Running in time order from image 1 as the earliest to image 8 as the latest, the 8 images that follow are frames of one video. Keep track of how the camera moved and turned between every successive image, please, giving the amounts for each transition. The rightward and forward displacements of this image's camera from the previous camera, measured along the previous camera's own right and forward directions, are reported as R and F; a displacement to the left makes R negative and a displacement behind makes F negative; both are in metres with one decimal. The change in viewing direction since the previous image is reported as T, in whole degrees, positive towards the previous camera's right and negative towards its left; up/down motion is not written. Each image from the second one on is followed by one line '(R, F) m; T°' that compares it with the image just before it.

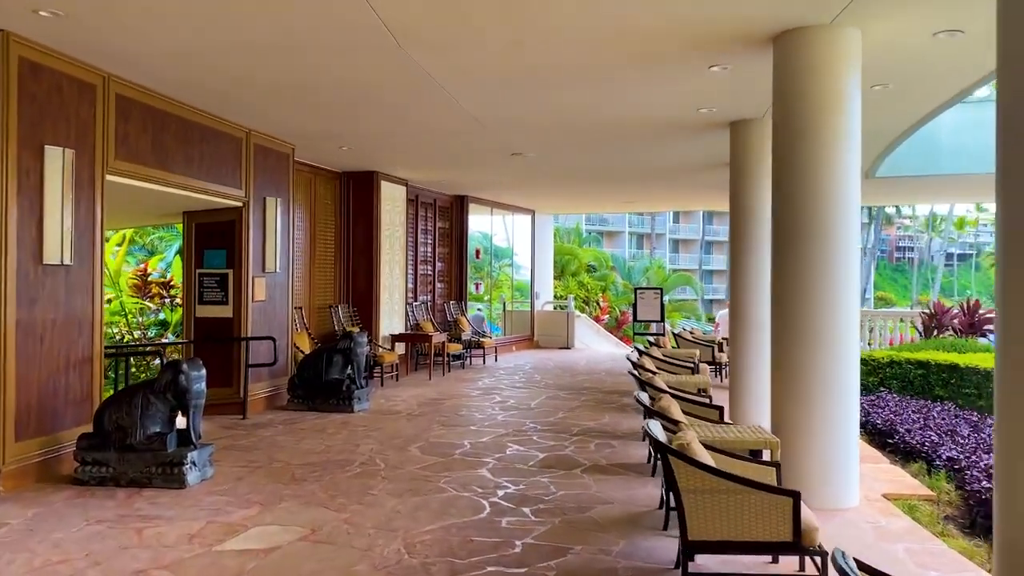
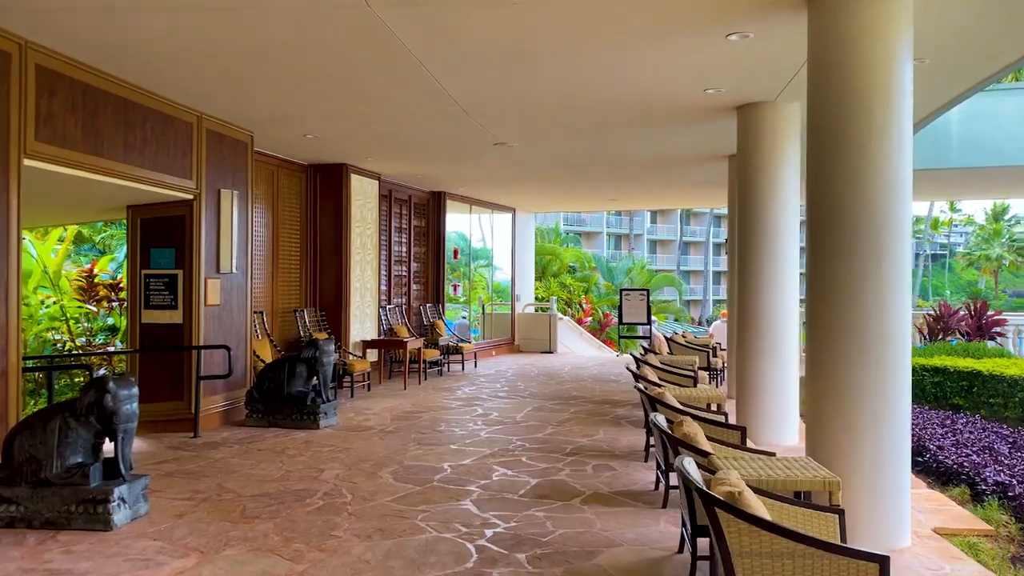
(-0.1, +0.7) m; +2°
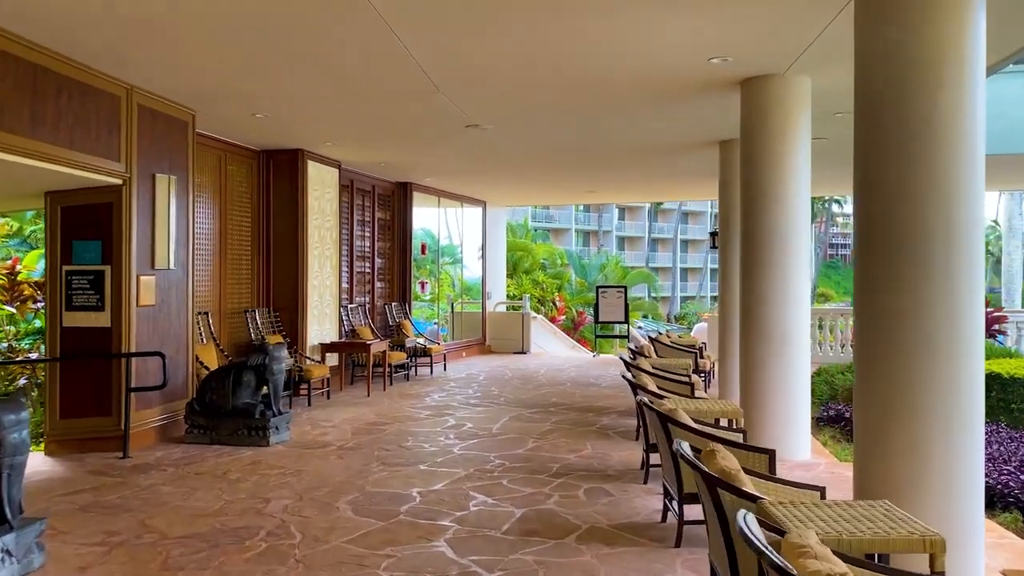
(-0.1, +0.8) m; +2°
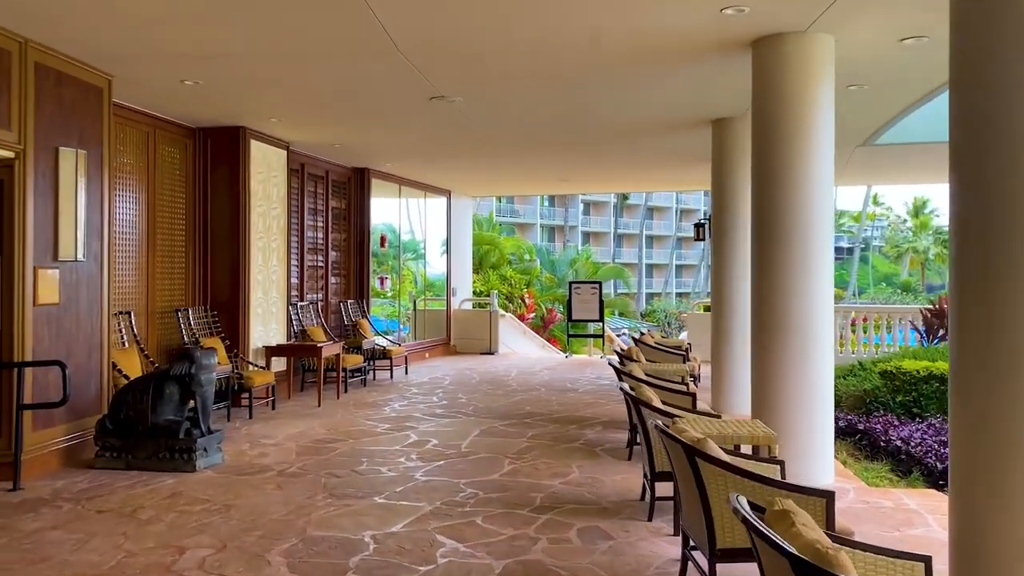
(-0.1, +0.9) m; +2°
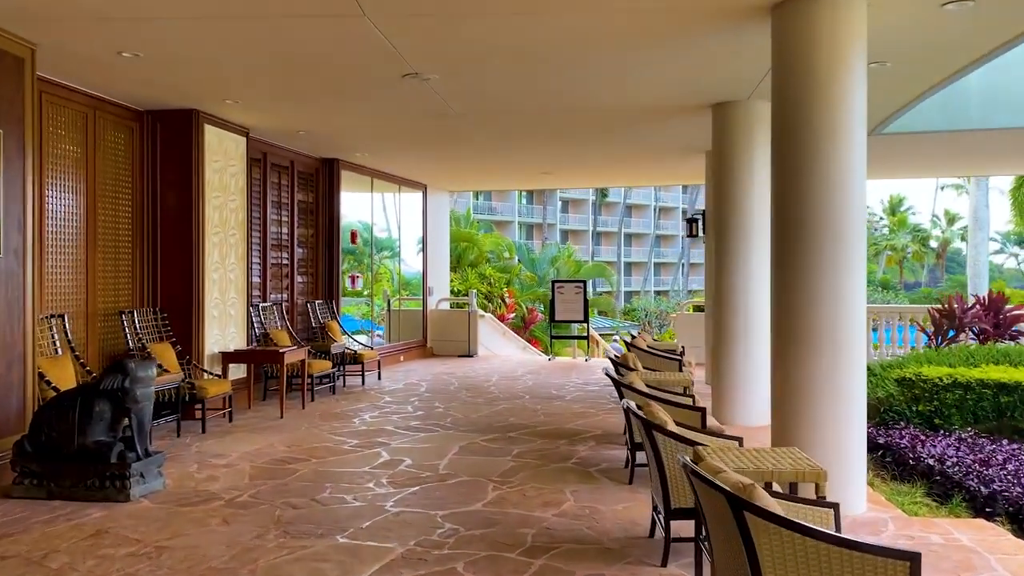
(0.0, +0.7) m; +2°
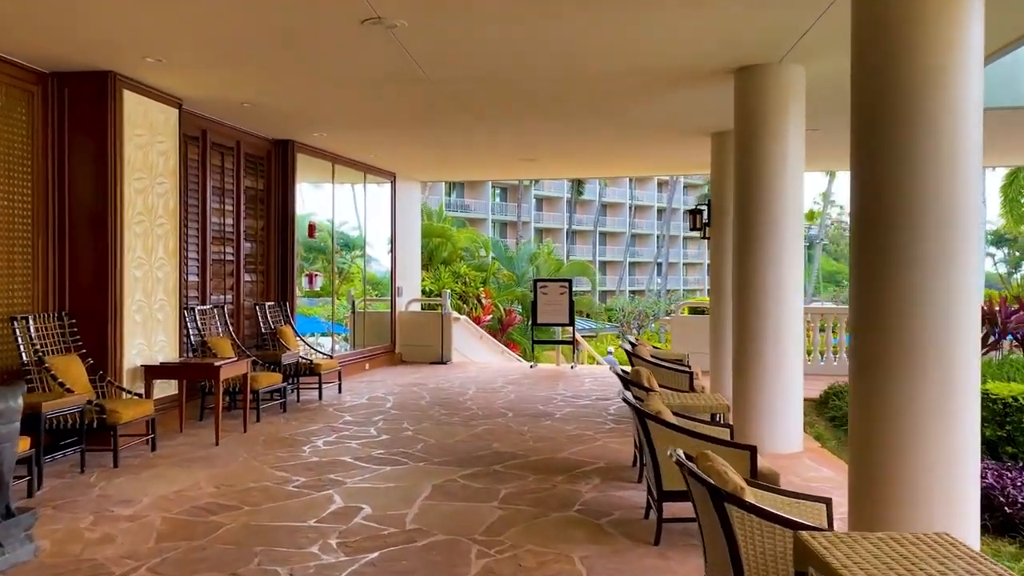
(-0.1, +1.1) m; +2°
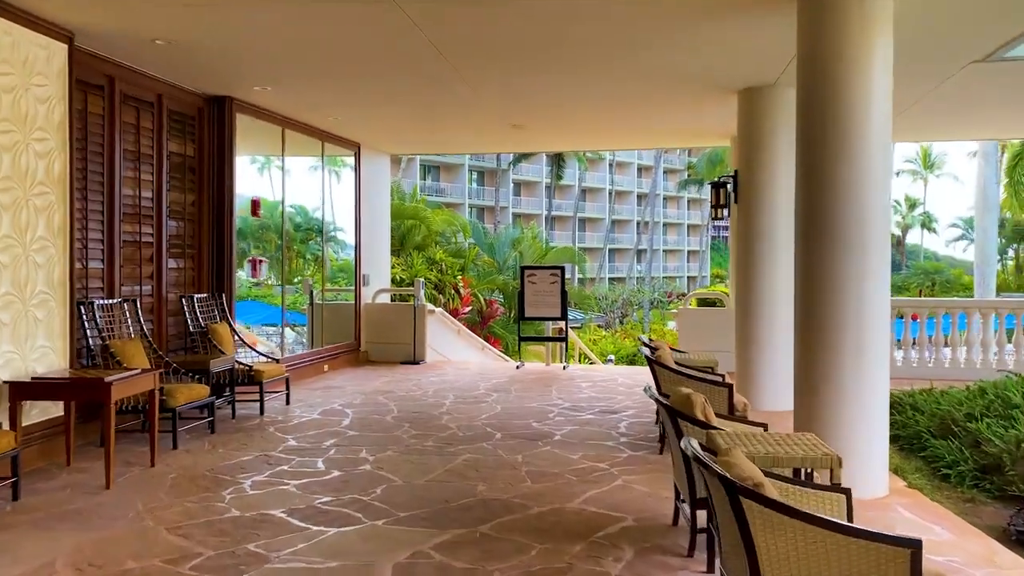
(-0.1, +1.4) m; +2°
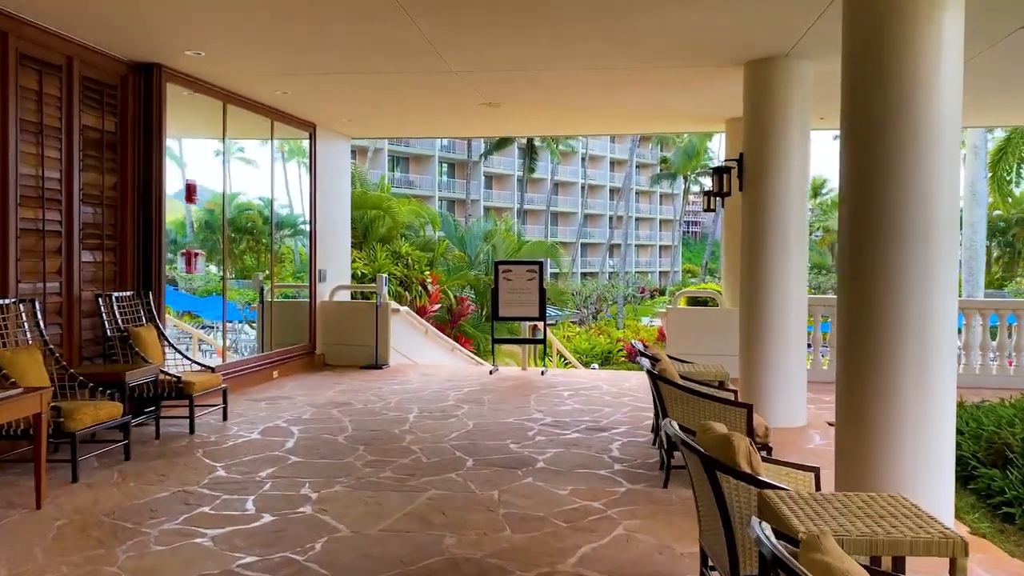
(0.0, +0.9) m; +2°
